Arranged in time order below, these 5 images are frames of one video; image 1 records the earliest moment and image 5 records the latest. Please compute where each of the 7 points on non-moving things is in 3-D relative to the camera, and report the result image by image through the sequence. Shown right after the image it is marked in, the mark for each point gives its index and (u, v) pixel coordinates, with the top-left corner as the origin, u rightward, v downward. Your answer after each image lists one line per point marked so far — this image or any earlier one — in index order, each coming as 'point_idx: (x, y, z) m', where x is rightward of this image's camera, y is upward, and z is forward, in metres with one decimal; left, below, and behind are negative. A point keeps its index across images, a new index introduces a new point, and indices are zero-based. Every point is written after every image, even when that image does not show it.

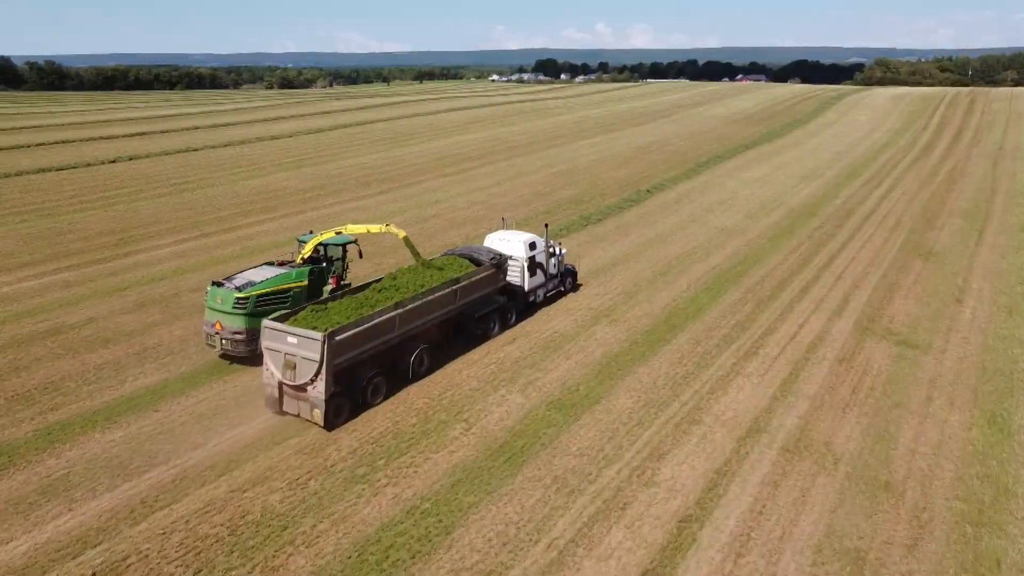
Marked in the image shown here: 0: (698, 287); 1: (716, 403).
0: (+4.6, +0.1, +19.7) m
1: (+3.4, -1.9, +13.4) m
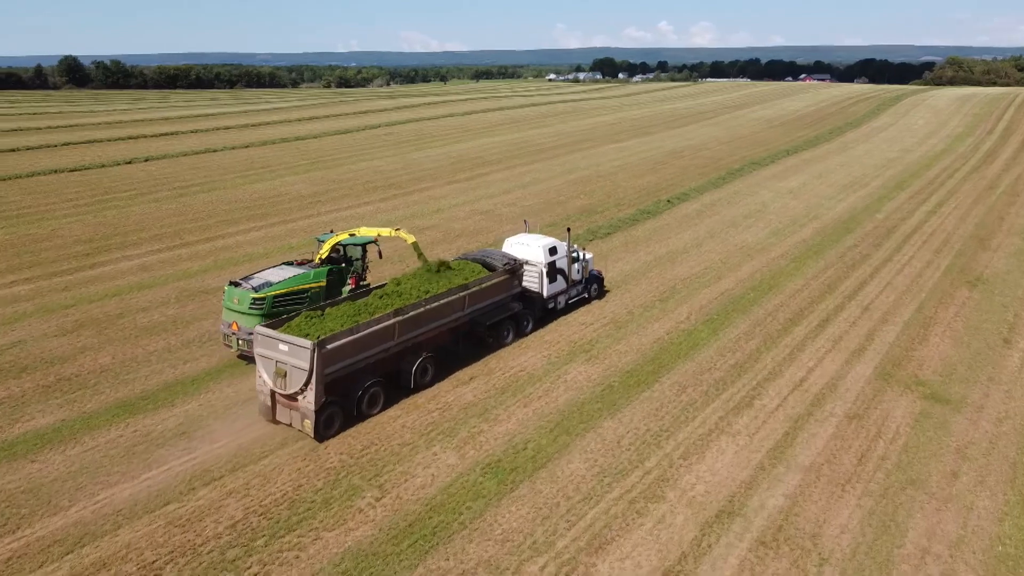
0: (+4.1, -0.6, +17.4) m
1: (+2.4, -2.5, +11.1) m
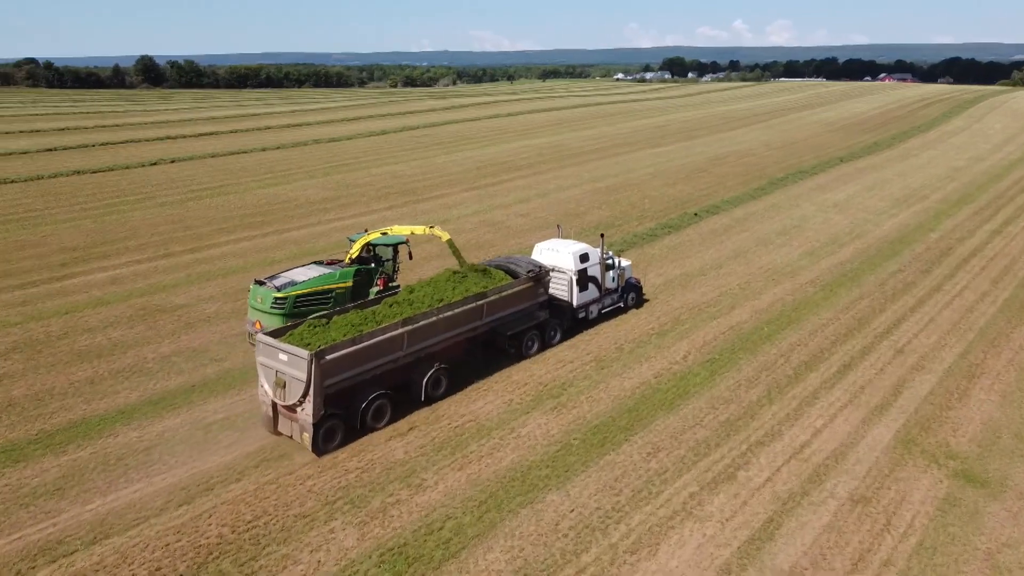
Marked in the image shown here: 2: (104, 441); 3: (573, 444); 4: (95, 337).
0: (+3.5, -1.3, +15.0) m
1: (+1.3, -3.2, +8.9) m
2: (-6.0, -2.3, +11.7) m
3: (+0.9, -2.3, +11.7) m
4: (-8.3, -1.0, +15.9) m
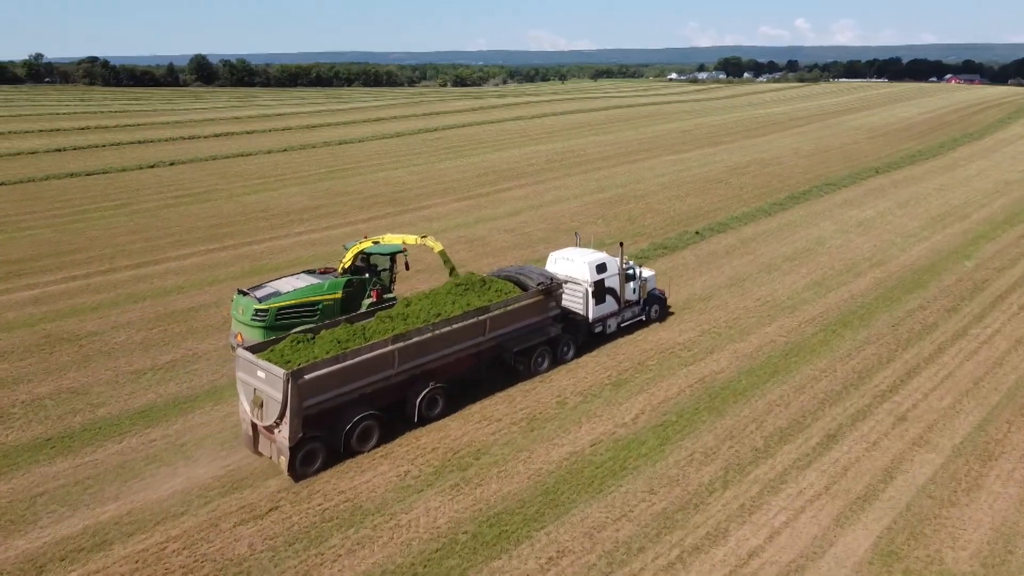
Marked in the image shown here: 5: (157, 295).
0: (+2.2, -2.0, +12.5) m
1: (-0.4, -3.8, +6.6) m
2: (-7.5, -2.8, +9.9) m
3: (-0.6, -3.0, +9.4) m
4: (-9.5, -1.5, +14.2) m
5: (-8.2, -0.2, +18.5) m
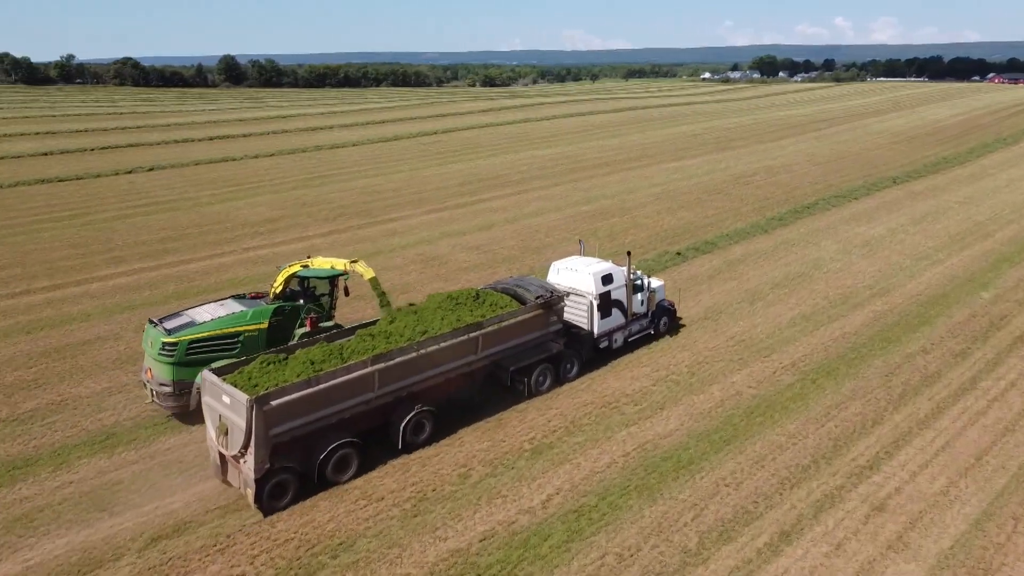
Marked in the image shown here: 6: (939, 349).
0: (+0.8, -2.7, +10.2) m
1: (-2.1, -4.5, +4.4) m
2: (-9.1, -3.4, +7.9) m
3: (-2.2, -3.6, +7.2) m
4: (-10.9, -2.0, +12.3) m
5: (-9.4, -0.7, +16.6) m
6: (+7.8, -1.1, +14.6) m
